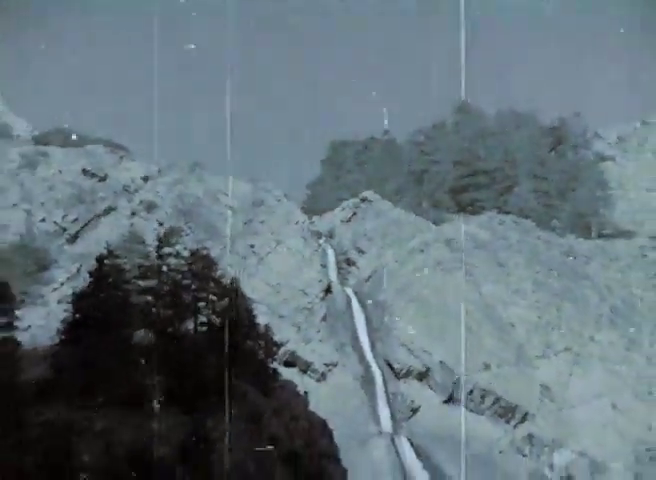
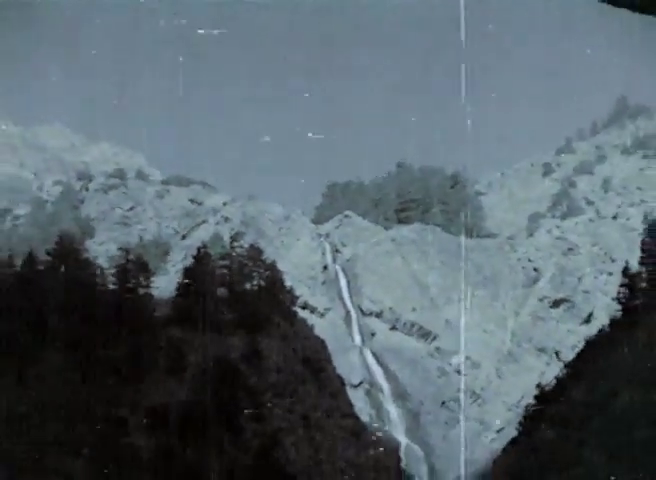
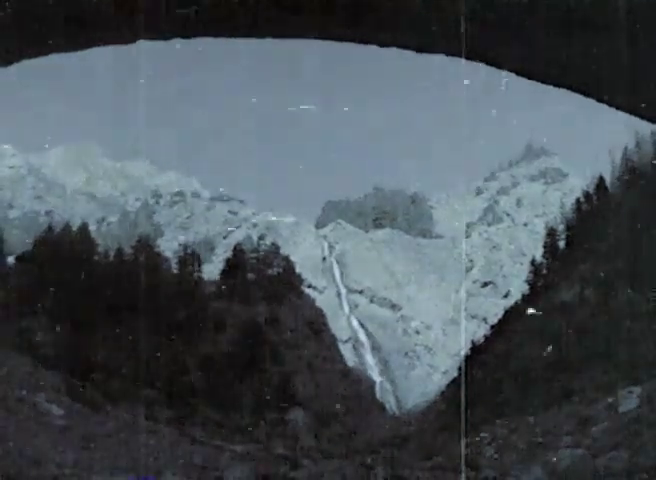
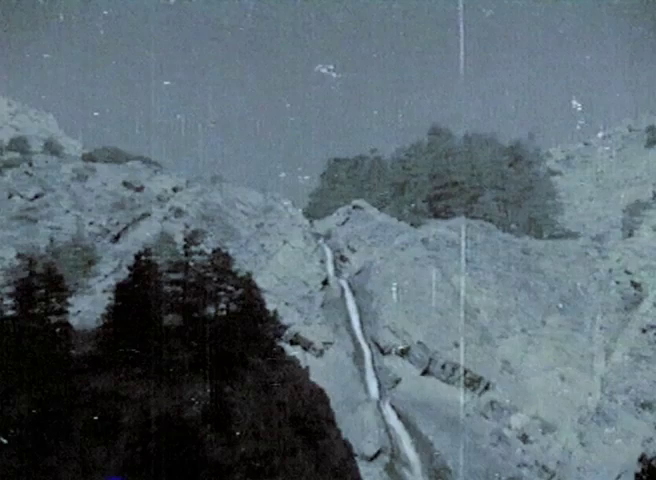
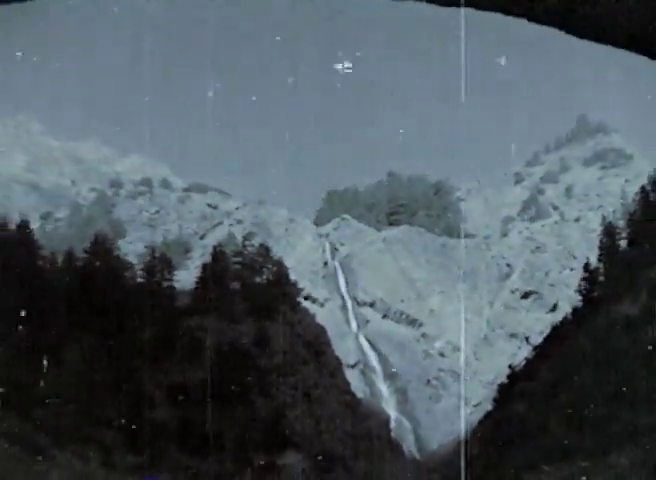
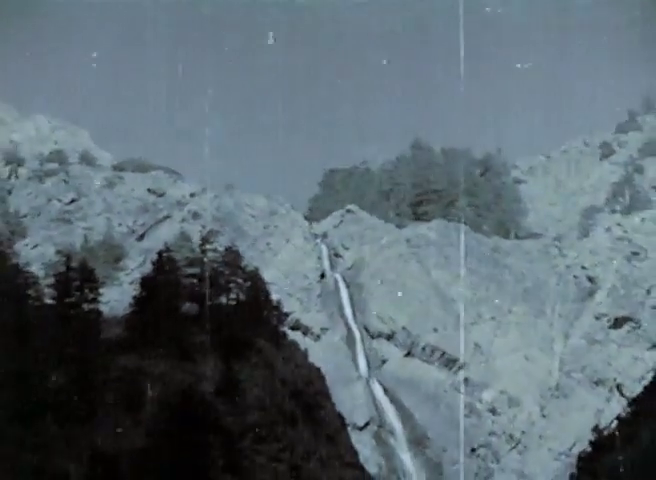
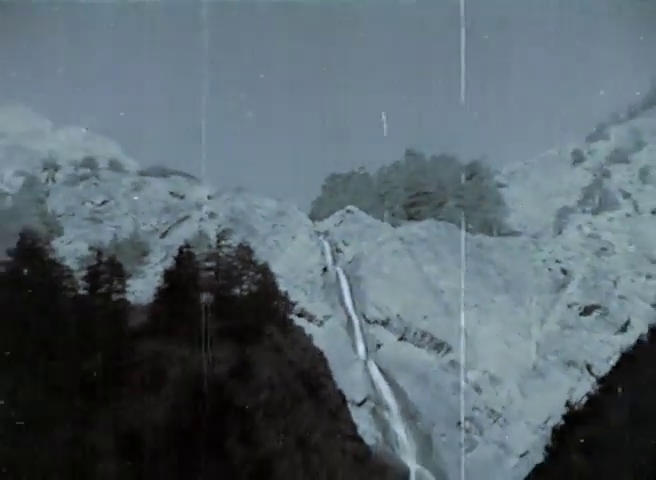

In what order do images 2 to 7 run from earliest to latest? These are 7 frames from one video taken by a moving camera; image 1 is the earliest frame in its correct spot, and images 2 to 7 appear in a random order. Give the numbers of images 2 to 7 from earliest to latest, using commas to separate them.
4, 6, 7, 2, 5, 3
